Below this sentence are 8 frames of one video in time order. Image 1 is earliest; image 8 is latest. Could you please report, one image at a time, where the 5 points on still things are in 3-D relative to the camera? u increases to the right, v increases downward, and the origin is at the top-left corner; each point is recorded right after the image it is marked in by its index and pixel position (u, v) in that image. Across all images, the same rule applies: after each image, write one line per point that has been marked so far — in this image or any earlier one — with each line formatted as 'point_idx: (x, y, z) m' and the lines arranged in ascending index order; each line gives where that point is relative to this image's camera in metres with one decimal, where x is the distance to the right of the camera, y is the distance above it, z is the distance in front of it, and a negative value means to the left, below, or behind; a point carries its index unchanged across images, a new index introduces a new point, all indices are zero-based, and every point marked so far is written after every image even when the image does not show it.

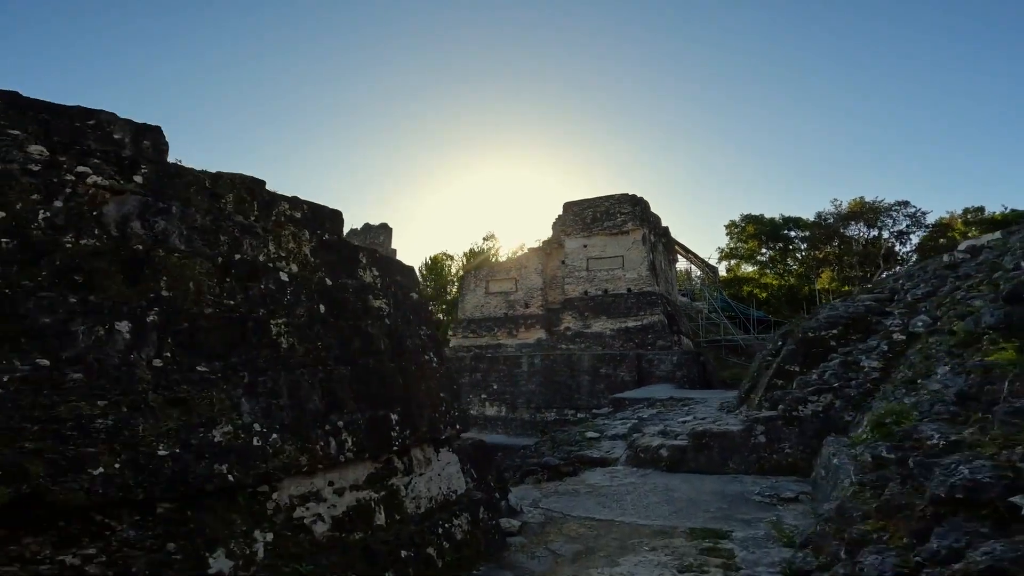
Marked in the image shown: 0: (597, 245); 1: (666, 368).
0: (+1.9, +1.0, +12.6) m
1: (+2.8, -1.5, +10.1) m
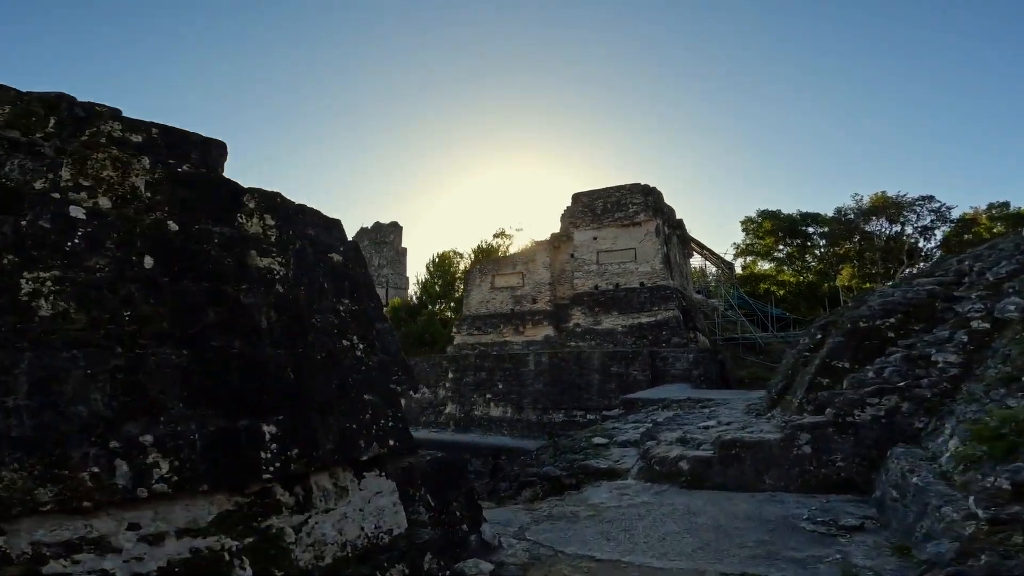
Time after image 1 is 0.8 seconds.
0: (+2.1, +1.1, +12.0) m
1: (+2.9, -1.3, +9.4) m
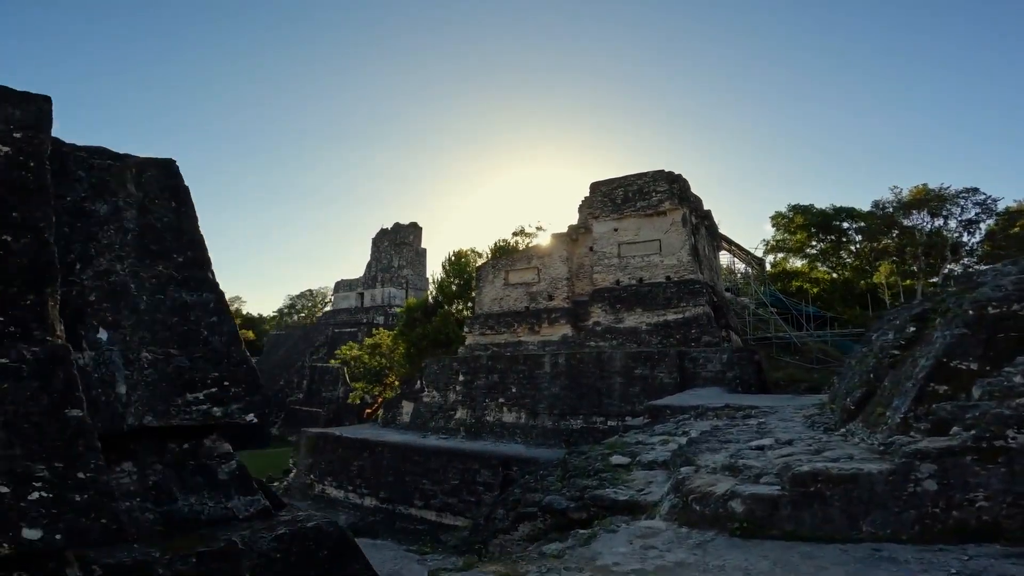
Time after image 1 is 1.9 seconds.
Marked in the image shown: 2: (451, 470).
0: (+2.4, +1.2, +11.1) m
1: (+3.1, -1.2, +8.4) m
2: (-1.0, -2.9, +8.8) m
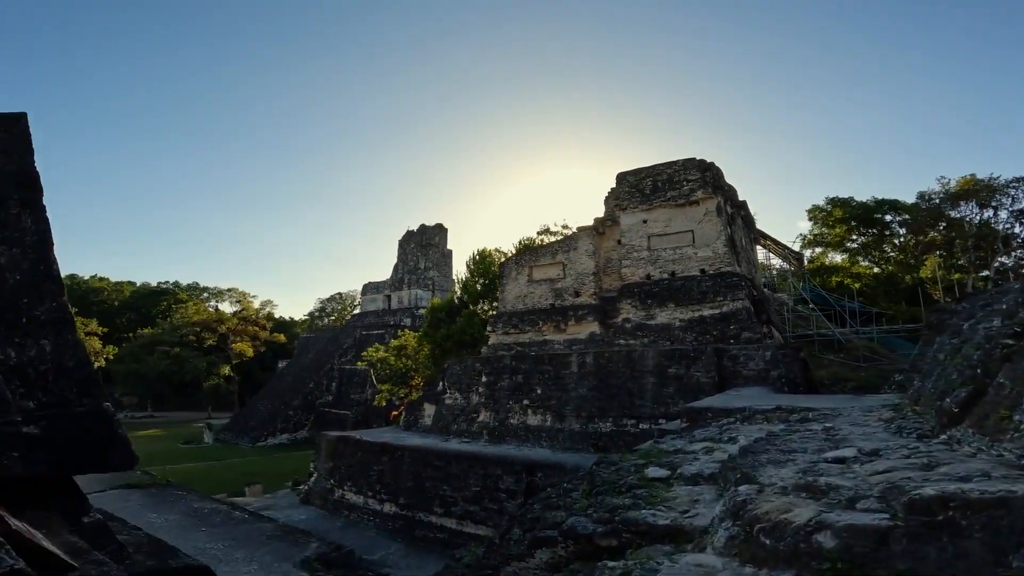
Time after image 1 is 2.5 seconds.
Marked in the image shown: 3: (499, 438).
0: (+2.8, +1.3, +10.4) m
1: (+3.4, -1.1, +7.7) m
2: (-0.6, -2.8, +8.3) m
3: (-0.2, -2.6, +9.7) m
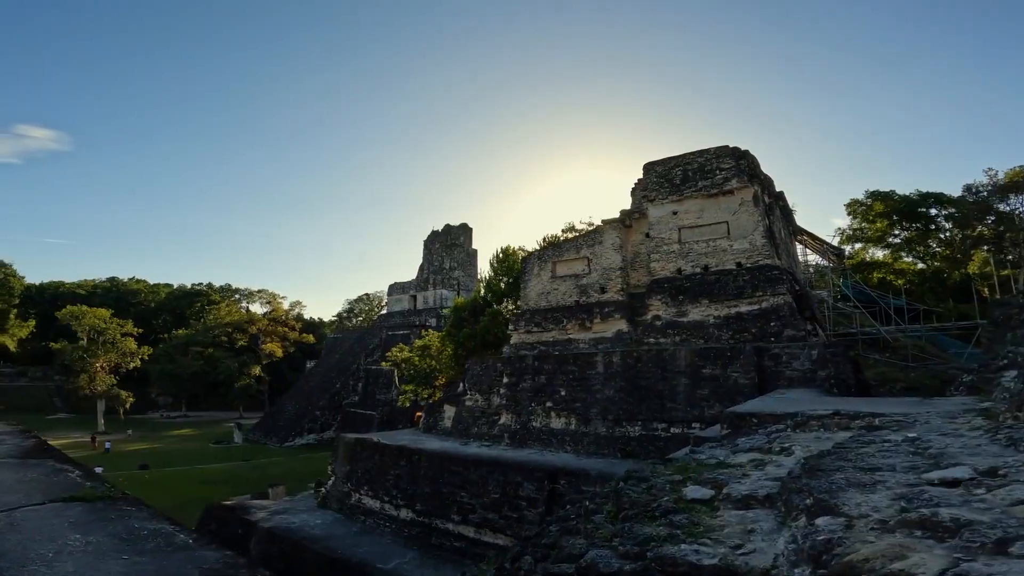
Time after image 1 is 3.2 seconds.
0: (+3.2, +1.4, +9.8) m
1: (+3.7, -1.0, +7.1) m
2: (-0.3, -2.8, +7.8) m
3: (+0.1, -2.6, +9.2) m
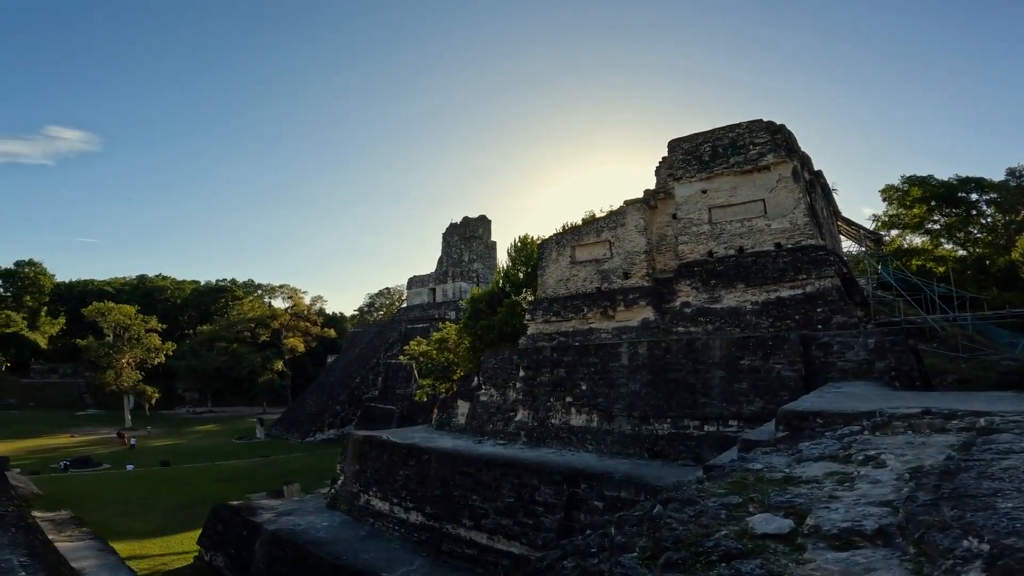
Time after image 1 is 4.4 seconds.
0: (+3.4, +1.6, +8.9) m
1: (+3.9, -0.8, +6.2) m
2: (-0.1, -2.6, +7.2) m
3: (+0.4, -2.4, +8.5) m
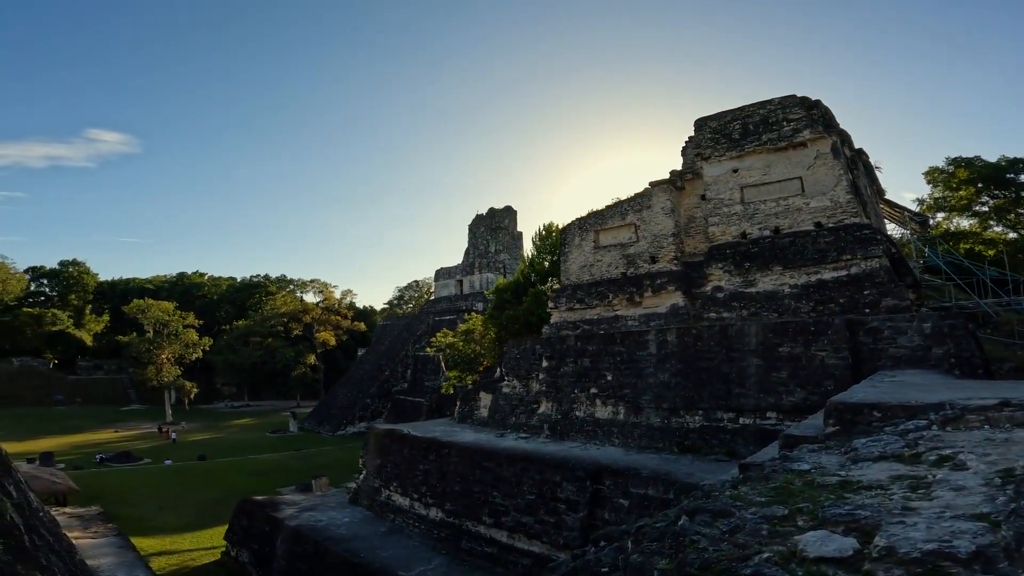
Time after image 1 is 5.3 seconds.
0: (+3.7, +1.9, +8.3) m
1: (+4.1, -0.6, +5.6) m
2: (+0.2, -2.4, +6.8) m
3: (+0.7, -2.1, +8.1) m
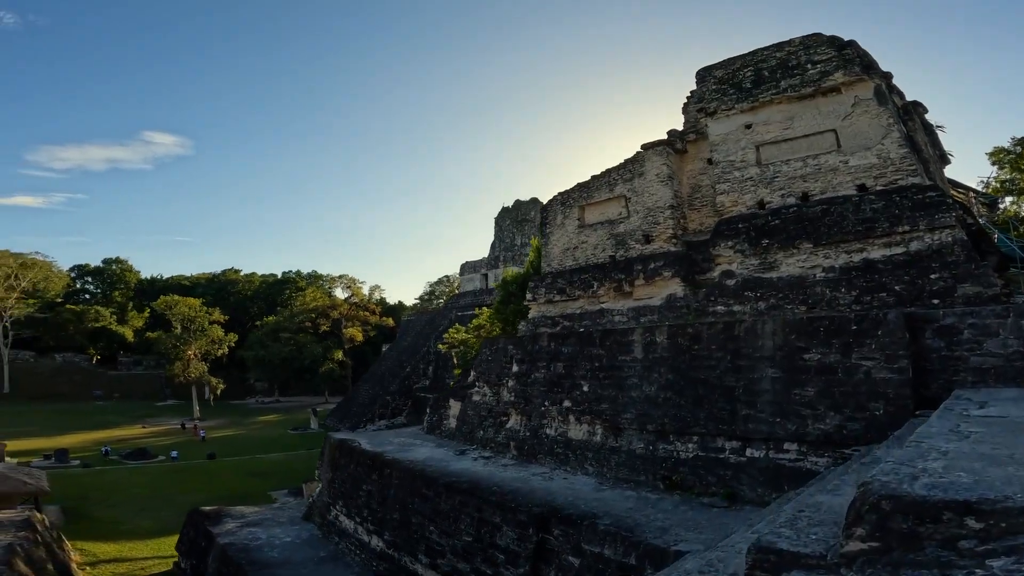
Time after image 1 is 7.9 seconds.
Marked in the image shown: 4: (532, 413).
0: (+3.2, +2.1, +6.5) m
1: (+3.3, -0.4, +3.8) m
2: (-0.4, -2.2, +5.2) m
3: (+0.2, -2.0, +6.5) m
4: (+0.3, -1.5, +6.7) m
